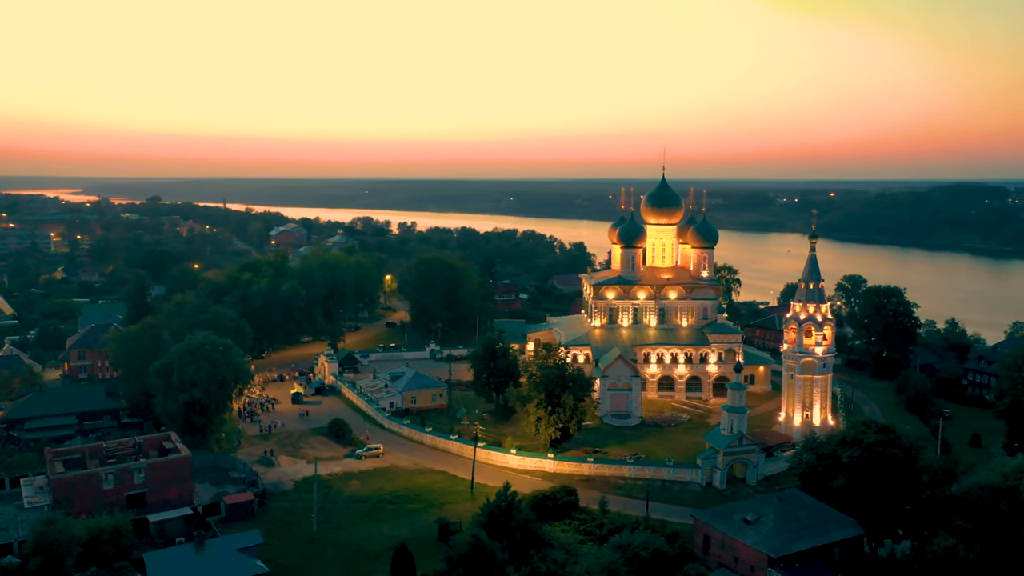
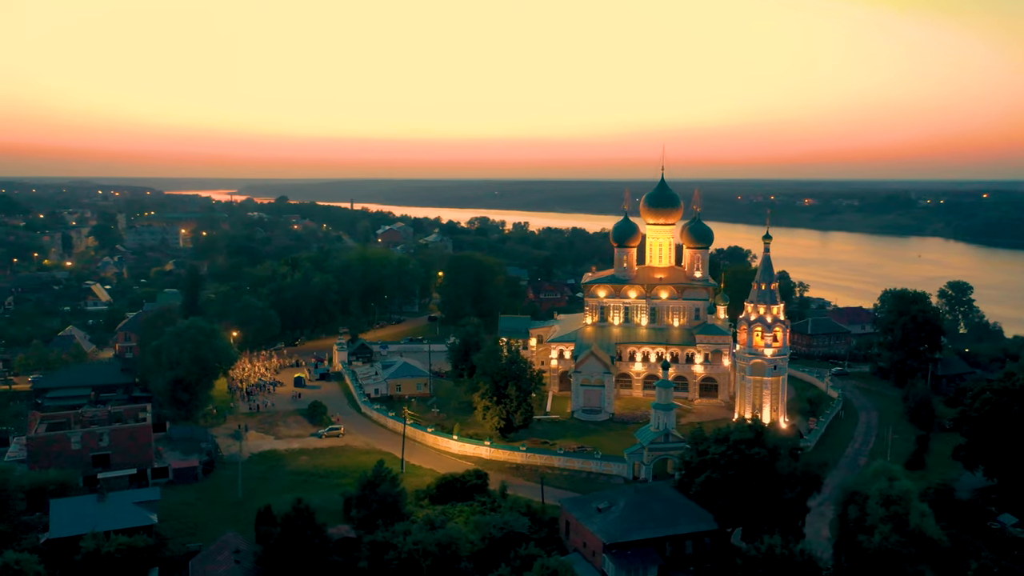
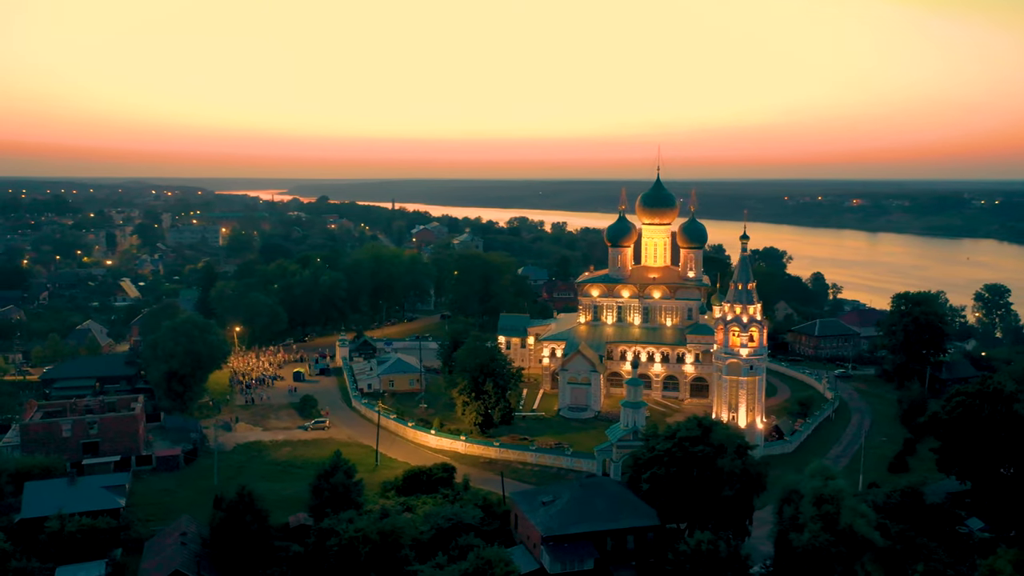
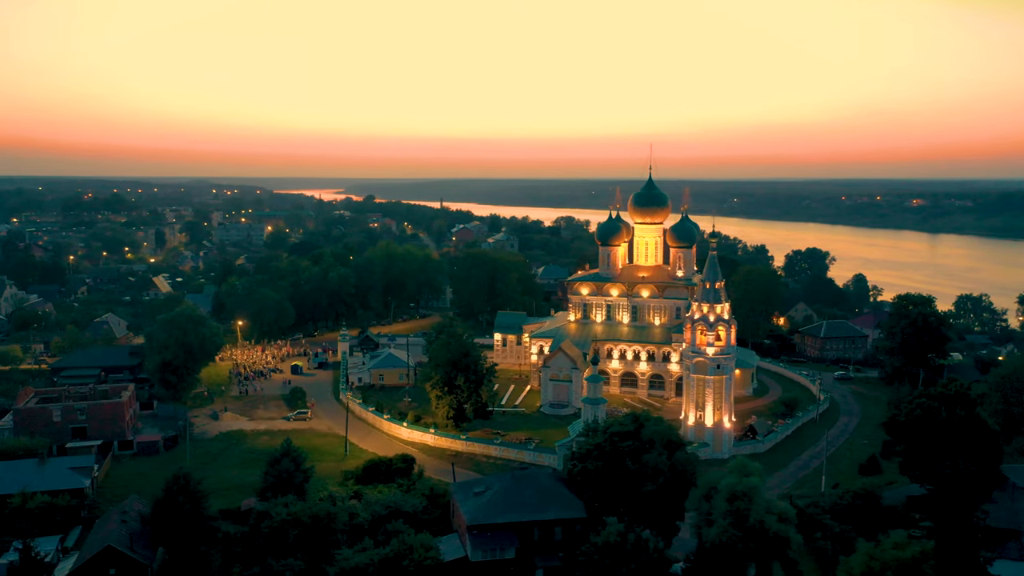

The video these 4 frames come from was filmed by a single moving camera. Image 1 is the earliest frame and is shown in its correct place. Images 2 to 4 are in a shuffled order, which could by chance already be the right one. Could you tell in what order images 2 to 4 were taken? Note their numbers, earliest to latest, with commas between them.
2, 3, 4
